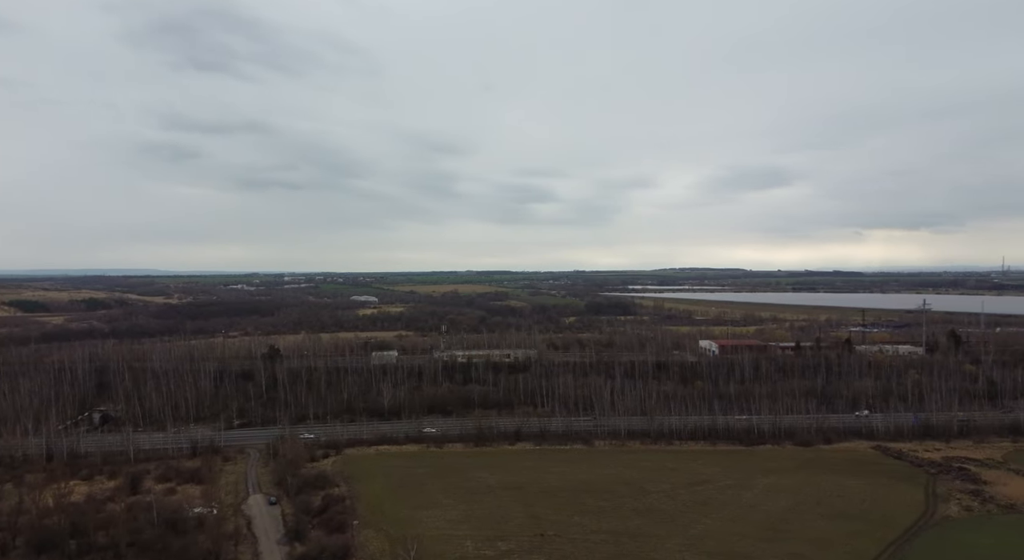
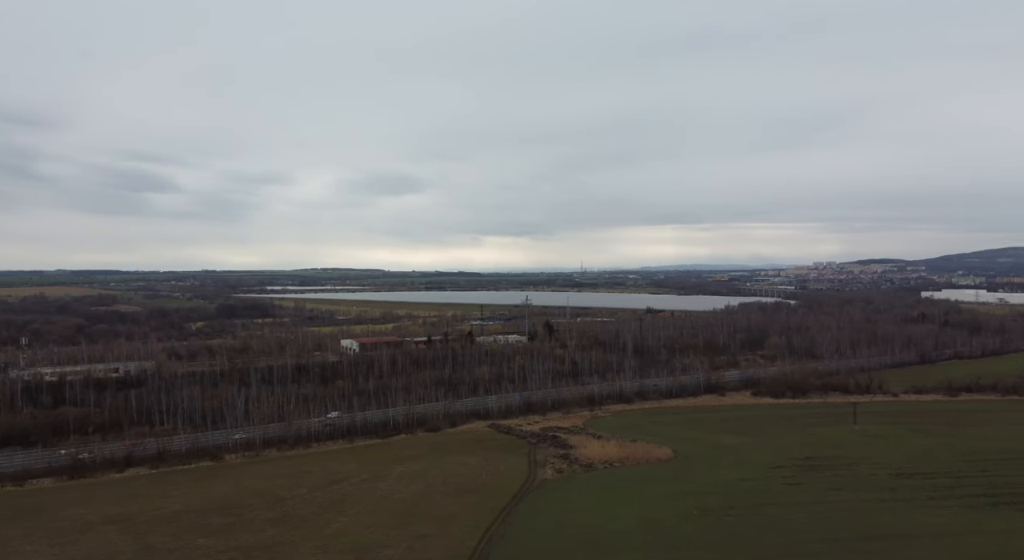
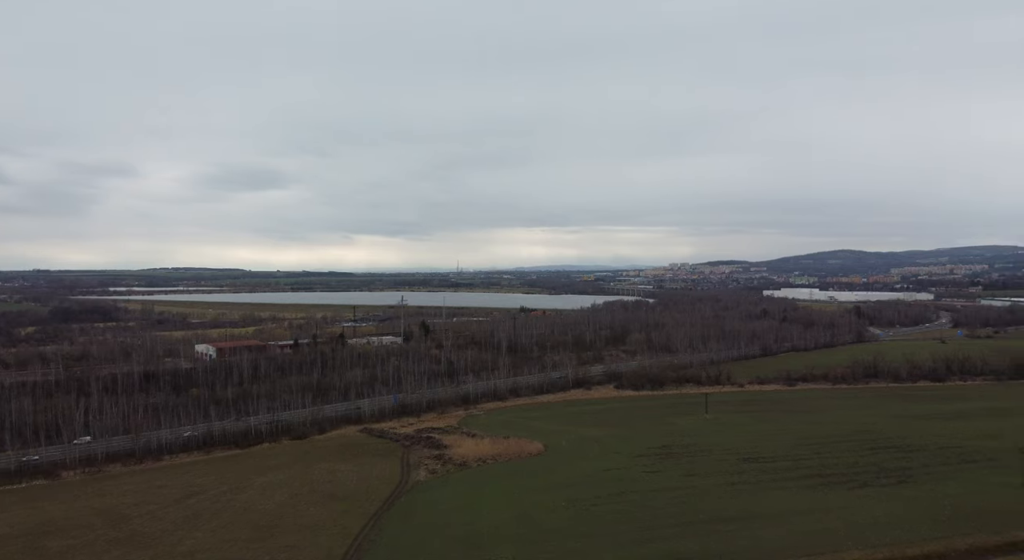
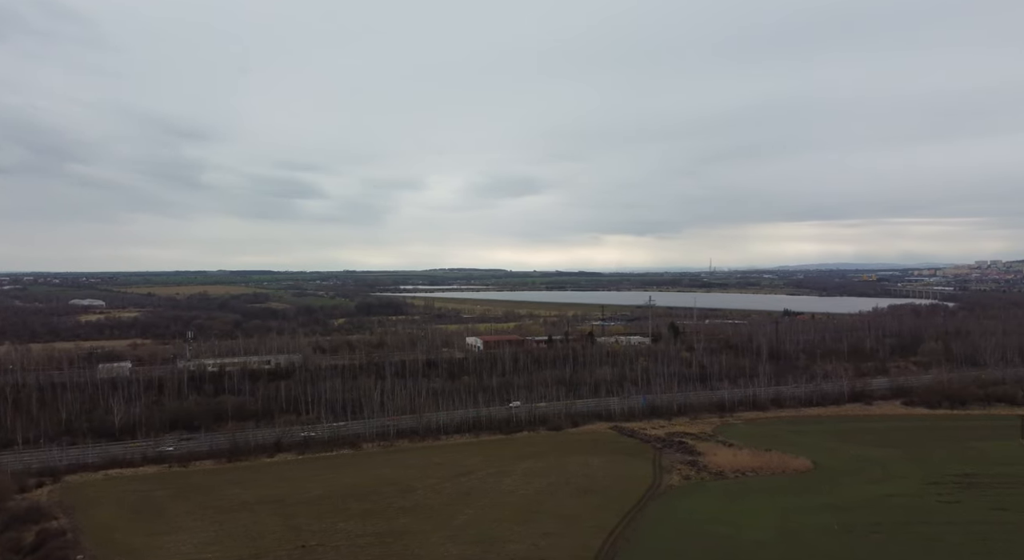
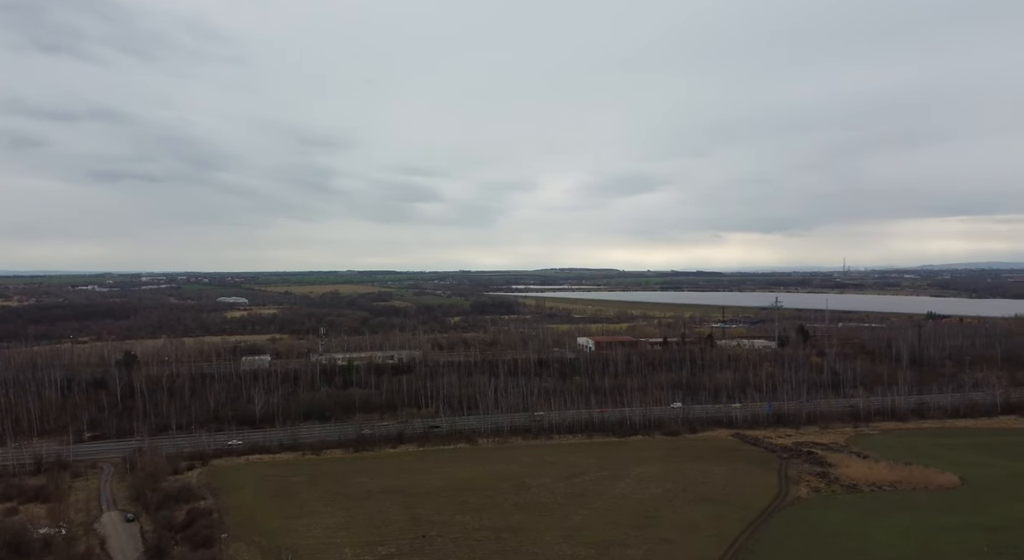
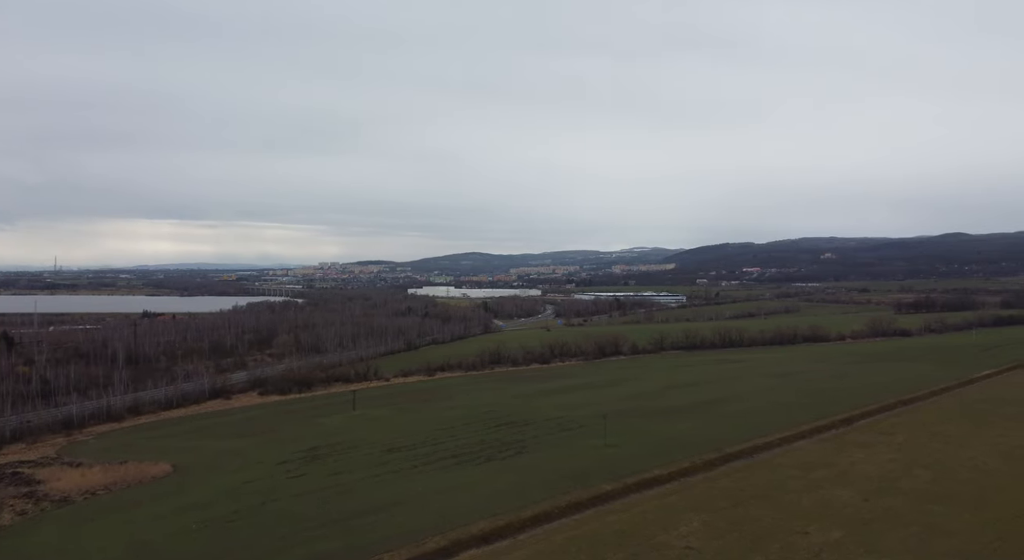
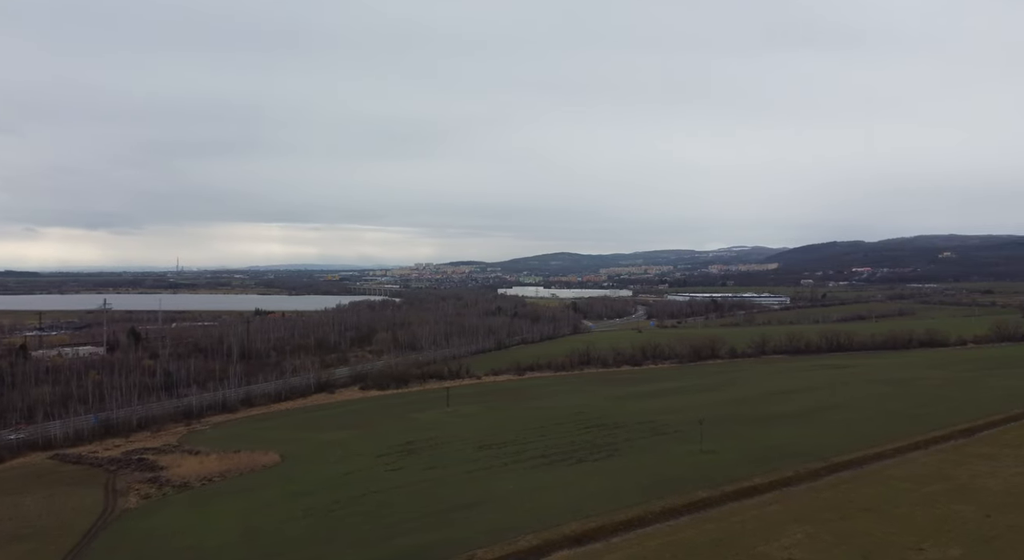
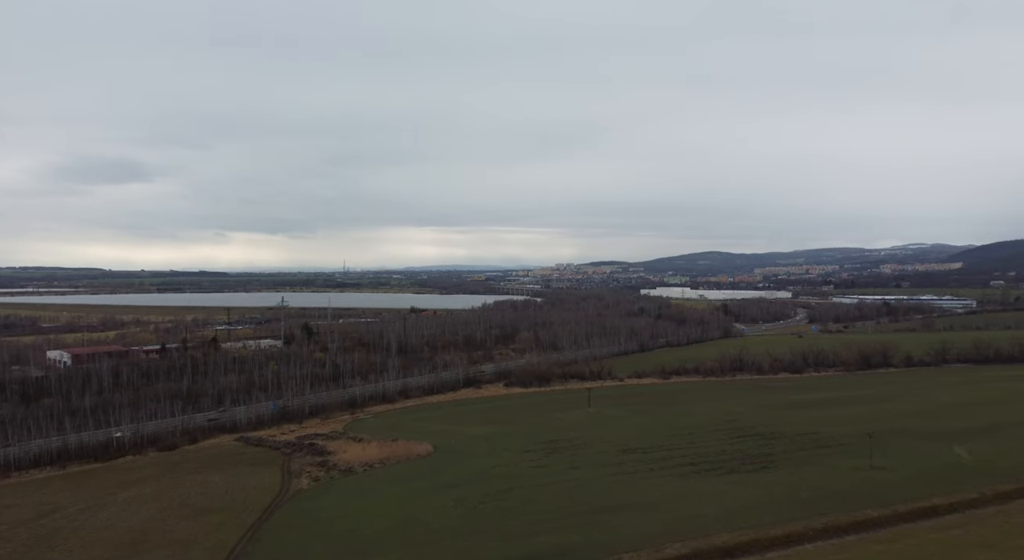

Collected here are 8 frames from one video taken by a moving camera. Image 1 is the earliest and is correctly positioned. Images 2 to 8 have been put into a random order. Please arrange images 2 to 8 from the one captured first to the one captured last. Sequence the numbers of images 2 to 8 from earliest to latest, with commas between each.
5, 4, 2, 3, 8, 7, 6
